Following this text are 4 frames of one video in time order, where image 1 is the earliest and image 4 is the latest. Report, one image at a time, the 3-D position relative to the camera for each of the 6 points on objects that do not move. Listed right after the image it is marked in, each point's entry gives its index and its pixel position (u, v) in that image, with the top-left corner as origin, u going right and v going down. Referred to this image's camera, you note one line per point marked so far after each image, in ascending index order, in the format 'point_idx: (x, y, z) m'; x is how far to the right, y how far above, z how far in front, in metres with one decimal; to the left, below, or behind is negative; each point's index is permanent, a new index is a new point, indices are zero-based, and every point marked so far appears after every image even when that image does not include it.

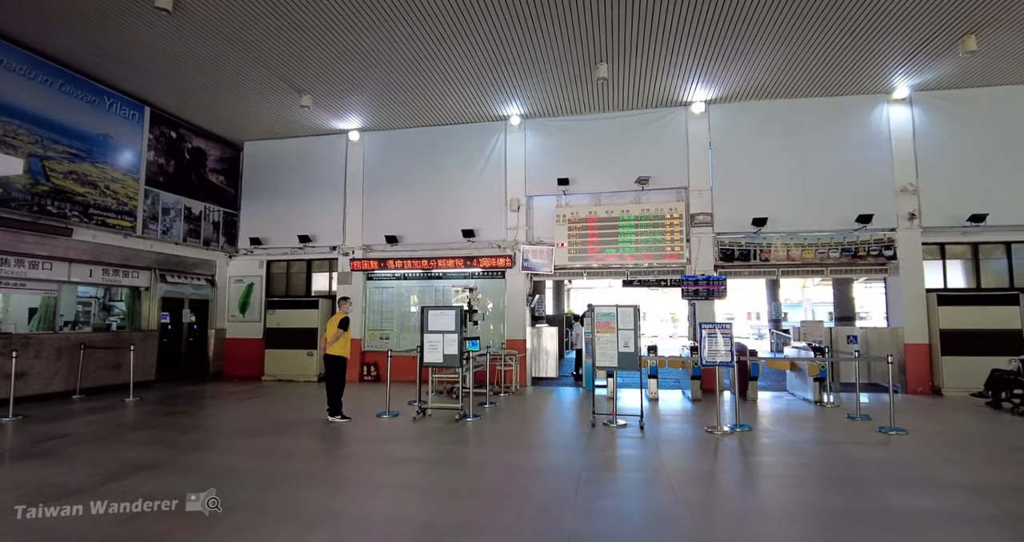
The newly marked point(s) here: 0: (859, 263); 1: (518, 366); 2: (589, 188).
0: (+5.8, +0.2, +8.1) m
1: (+0.1, -1.6, +8.5) m
2: (+1.4, +1.5, +8.8) m
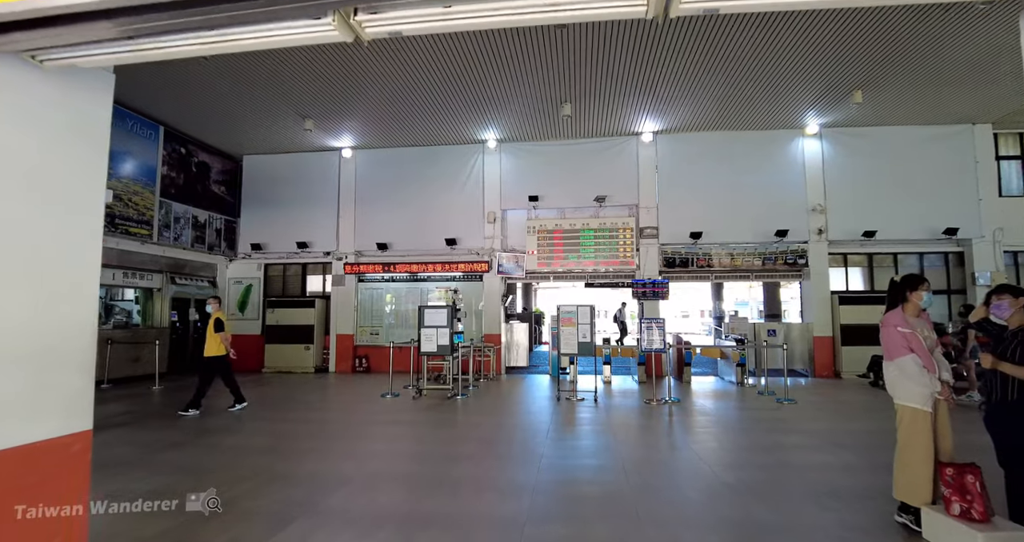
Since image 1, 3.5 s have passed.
0: (+5.3, +0.1, +9.8) m
1: (-0.3, -1.7, +9.8) m
2: (+0.9, +1.4, +10.2) m
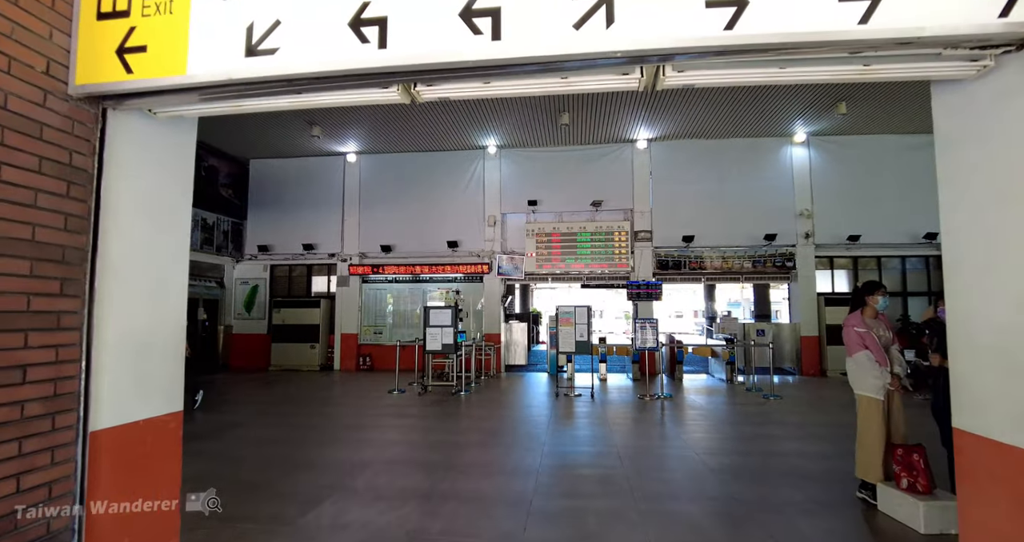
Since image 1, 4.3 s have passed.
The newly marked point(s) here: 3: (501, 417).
0: (+5.3, 0.0, +10.3) m
1: (-0.4, -1.7, +10.1) m
2: (+0.9, +1.4, +10.5) m
3: (-0.1, -1.8, +5.9) m
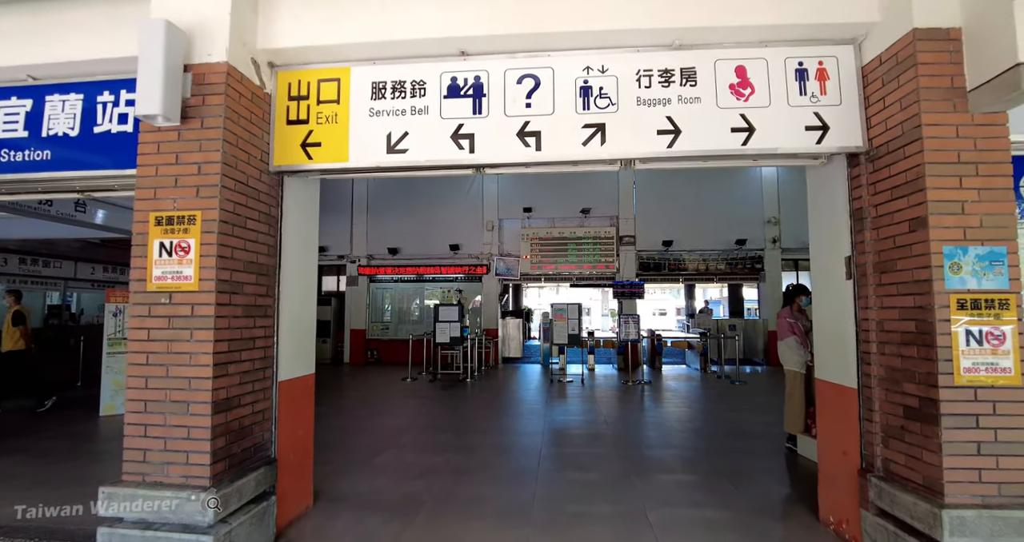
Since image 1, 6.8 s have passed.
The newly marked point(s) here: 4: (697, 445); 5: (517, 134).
0: (+5.2, 0.0, +11.4) m
1: (-0.4, -1.7, +11.1) m
2: (+0.8, +1.3, +11.5) m
3: (-0.1, -1.8, +6.9) m
4: (+1.6, -1.5, +4.3) m
5: (0.0, +0.7, +2.3) m
